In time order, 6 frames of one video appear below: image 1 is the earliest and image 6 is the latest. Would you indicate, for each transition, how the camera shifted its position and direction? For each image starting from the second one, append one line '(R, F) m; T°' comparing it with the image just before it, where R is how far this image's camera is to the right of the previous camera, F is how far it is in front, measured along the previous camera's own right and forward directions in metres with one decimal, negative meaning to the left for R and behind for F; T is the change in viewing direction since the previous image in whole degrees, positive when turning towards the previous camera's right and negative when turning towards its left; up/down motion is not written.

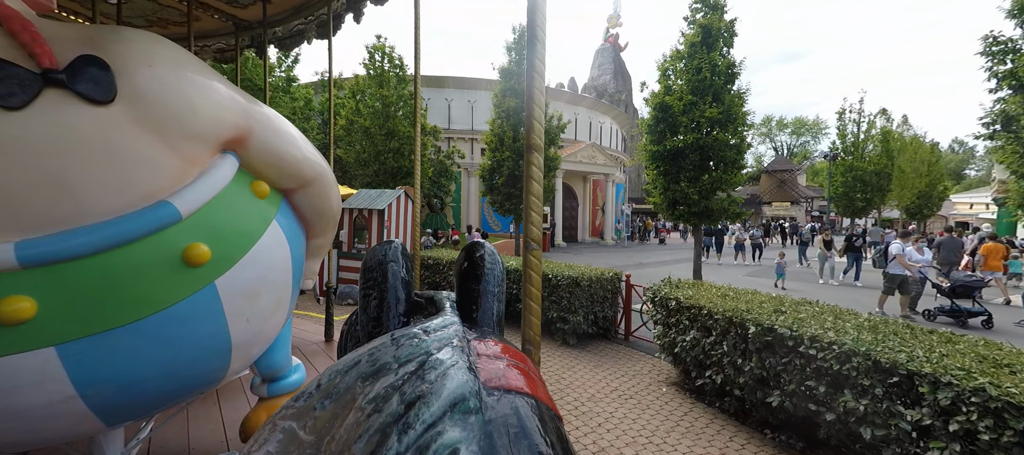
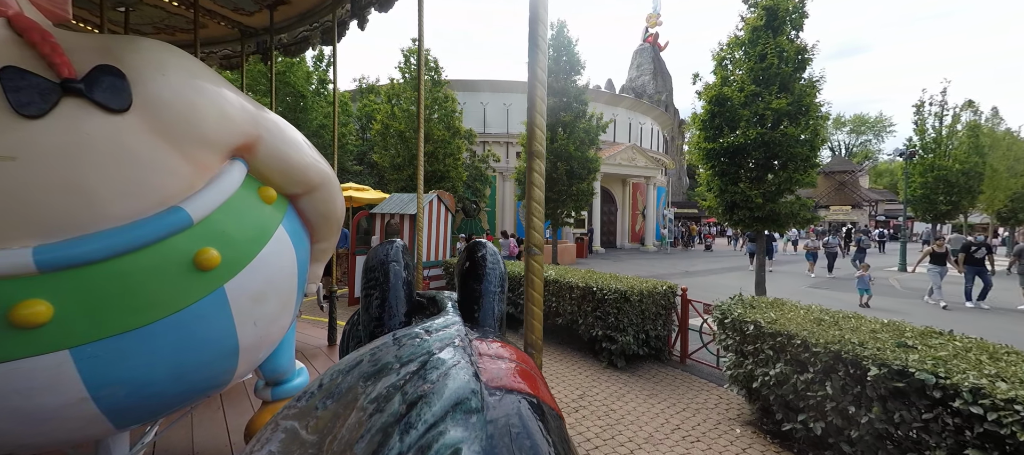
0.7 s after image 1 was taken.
(0.0, +0.4) m; -5°
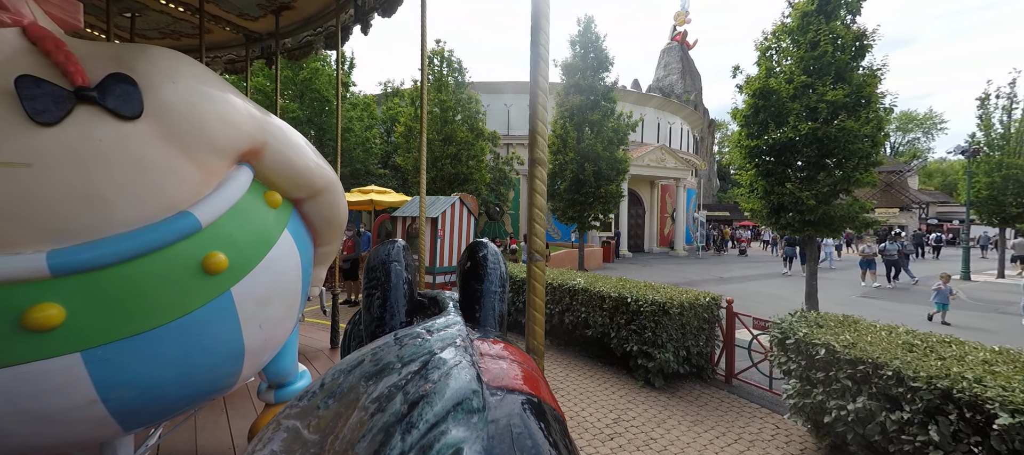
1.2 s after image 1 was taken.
(0.0, +0.3) m; -3°
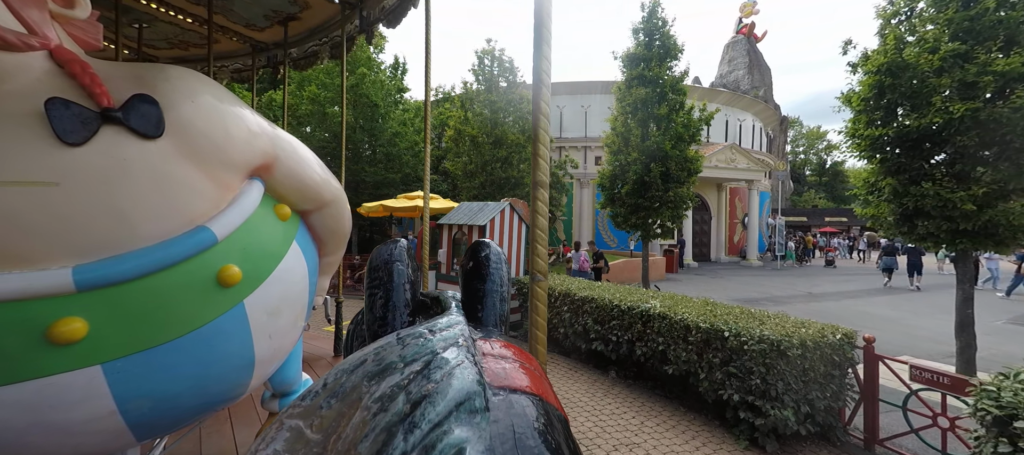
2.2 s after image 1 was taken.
(-0.1, +0.6) m; -7°
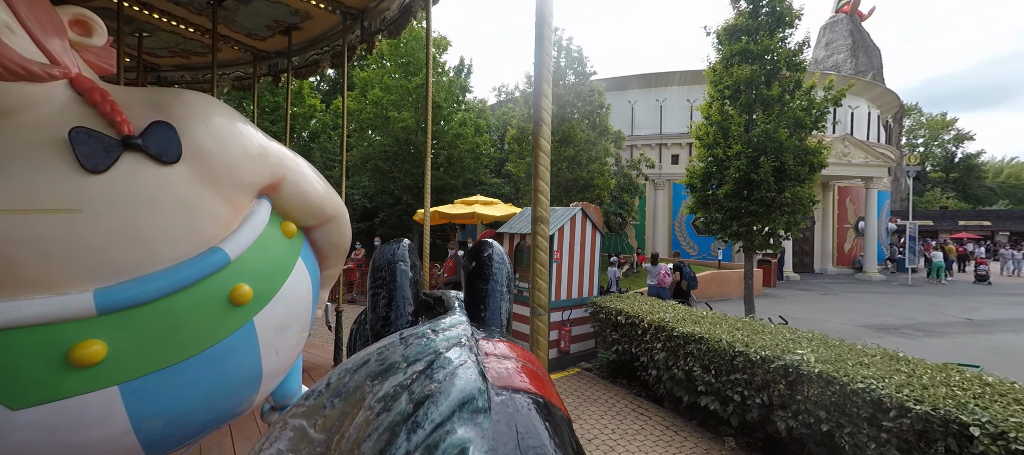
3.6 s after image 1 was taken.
(-0.1, +0.8) m; -8°
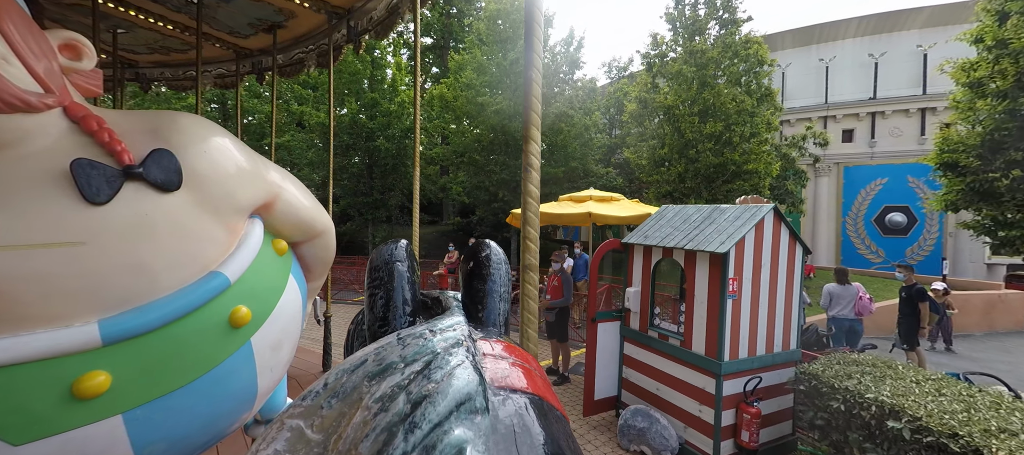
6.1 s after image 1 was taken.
(-0.2, +1.5) m; -13°
